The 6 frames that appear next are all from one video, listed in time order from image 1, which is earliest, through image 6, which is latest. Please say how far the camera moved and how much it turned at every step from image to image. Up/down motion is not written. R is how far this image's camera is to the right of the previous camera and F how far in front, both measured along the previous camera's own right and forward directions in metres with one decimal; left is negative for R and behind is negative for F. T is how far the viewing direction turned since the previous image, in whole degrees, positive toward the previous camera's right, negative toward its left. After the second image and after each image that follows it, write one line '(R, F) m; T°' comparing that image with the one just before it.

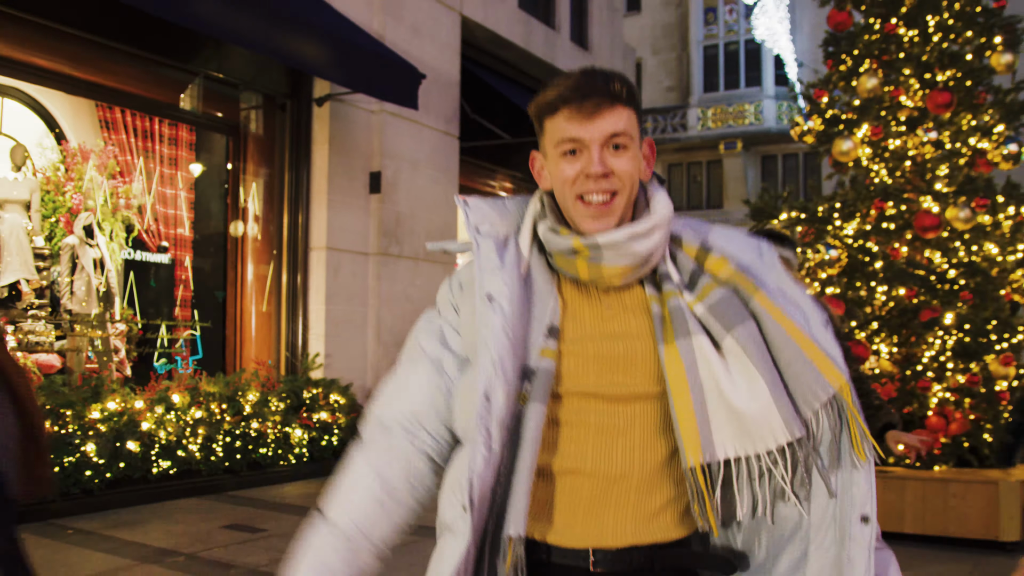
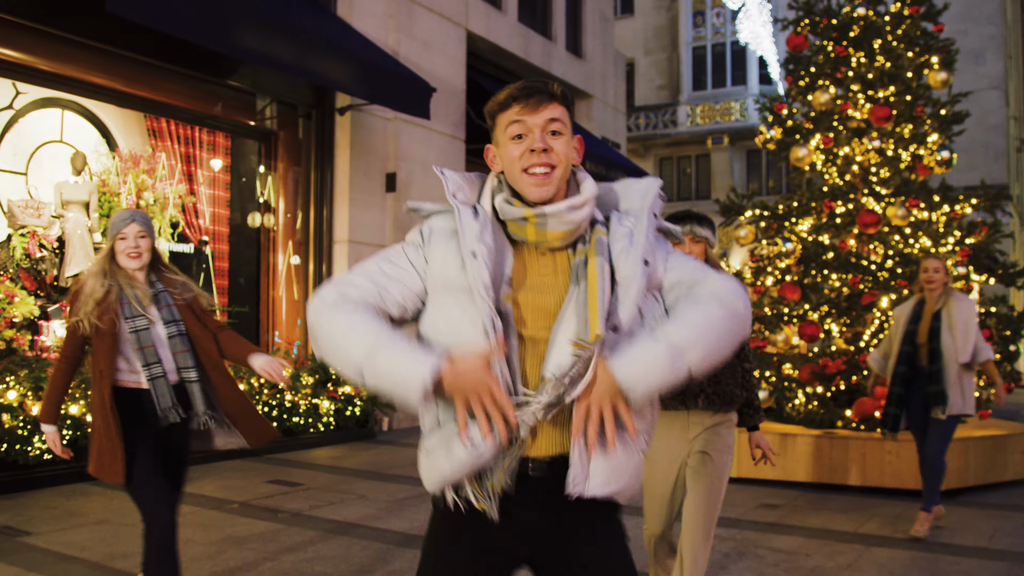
(0.0, -0.9) m; 0°
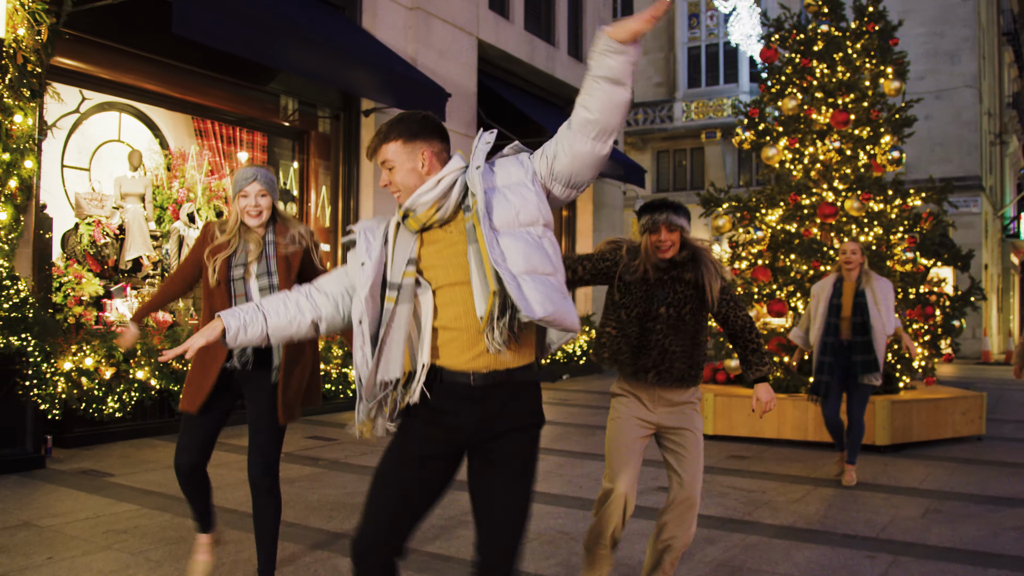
(0.0, -1.0) m; 0°
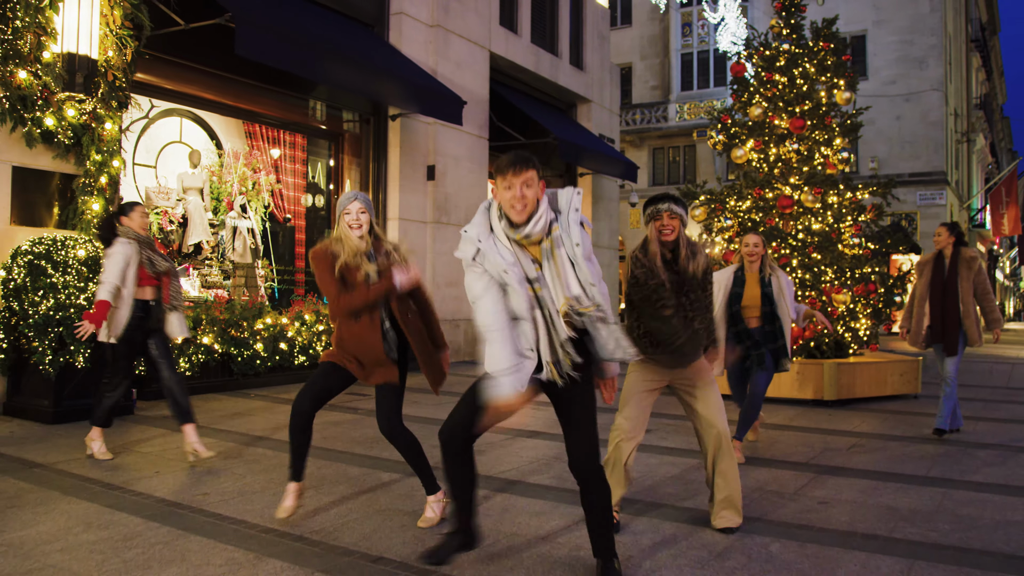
(0.0, -1.4) m; 0°
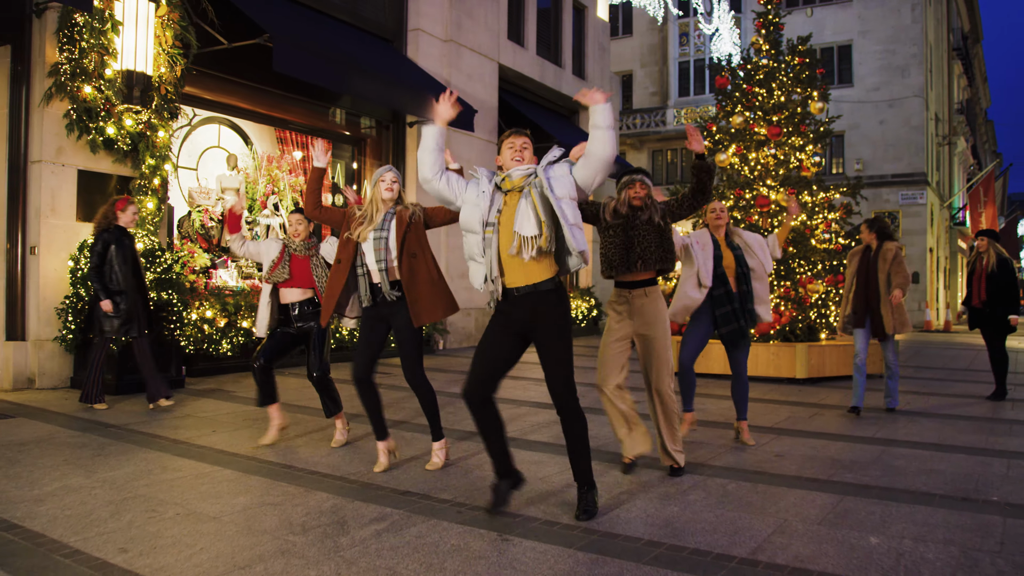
(0.0, -1.0) m; 0°
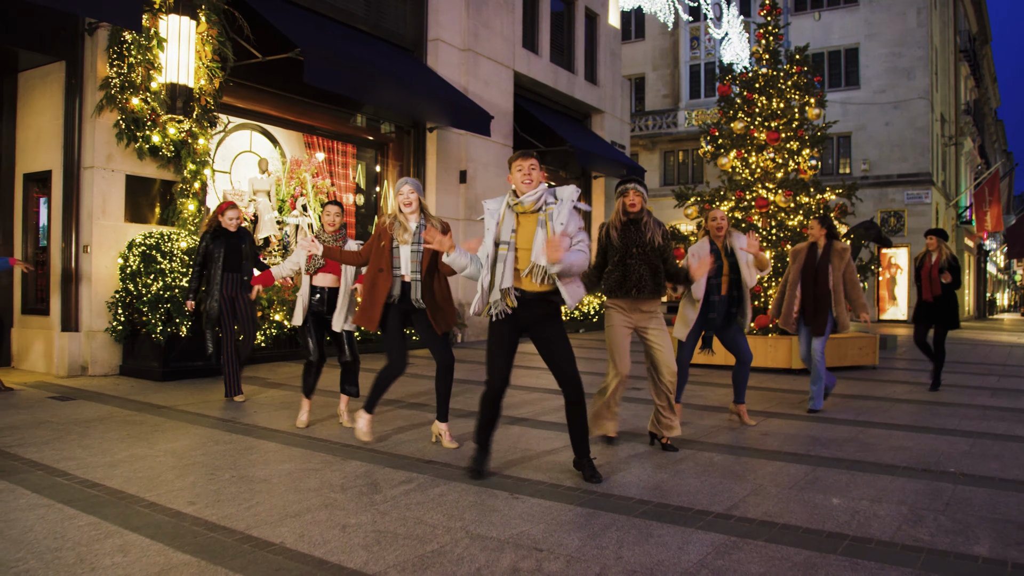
(0.0, -0.7) m; -1°
